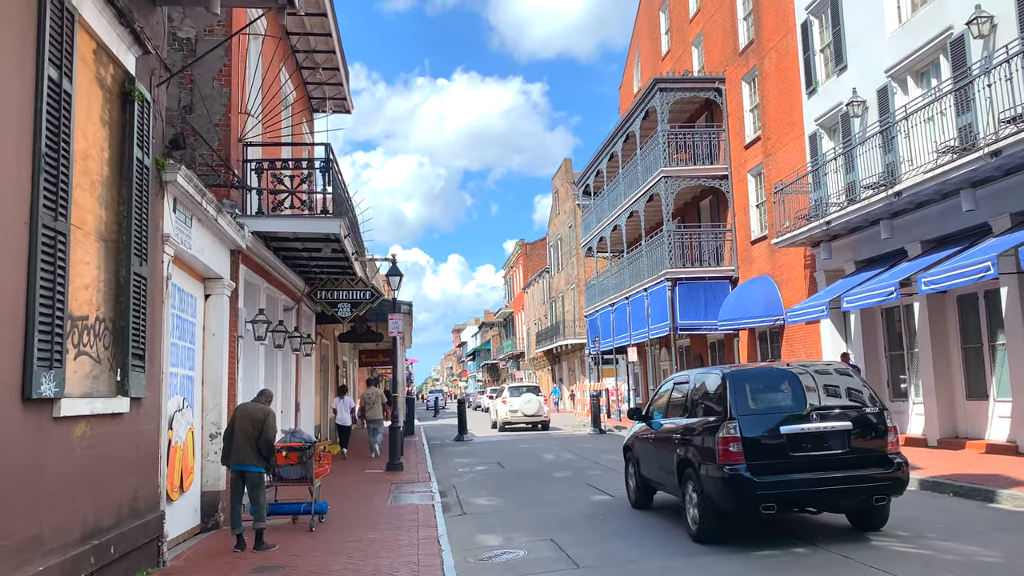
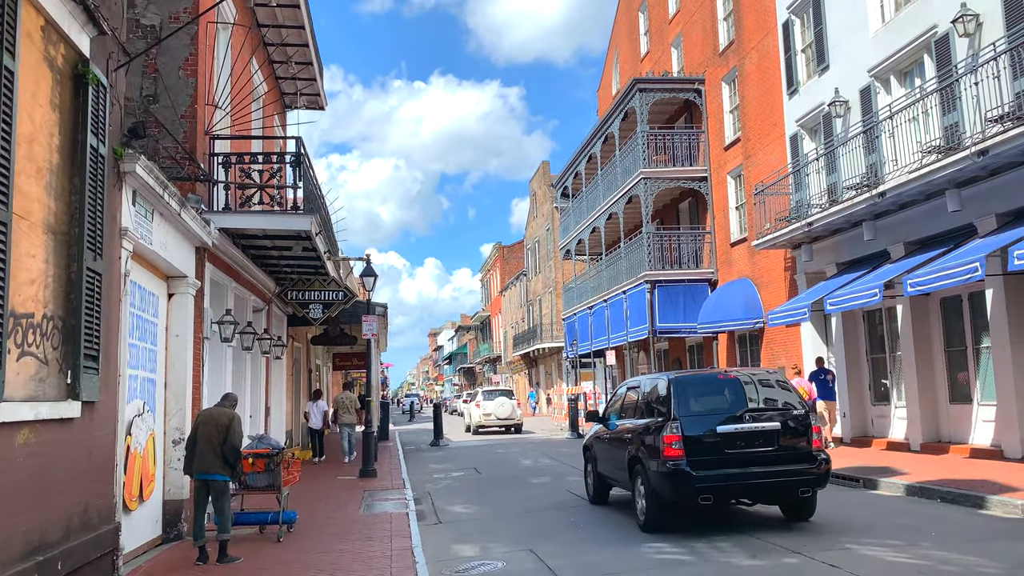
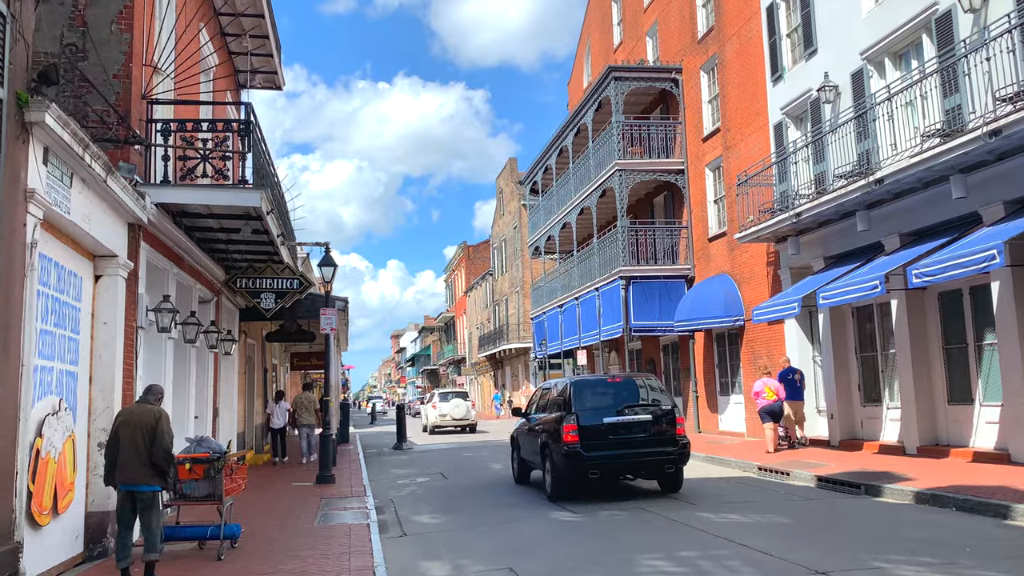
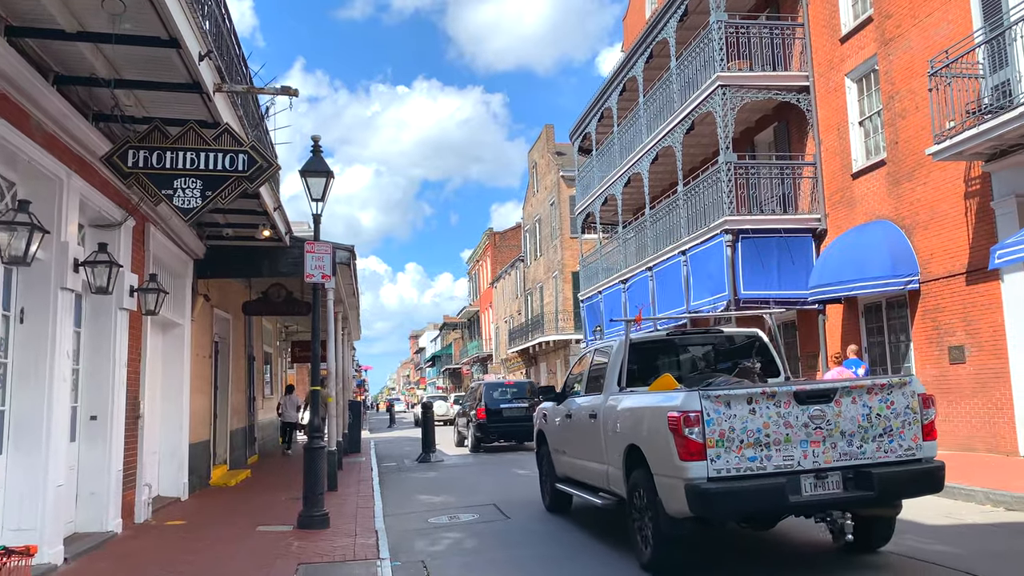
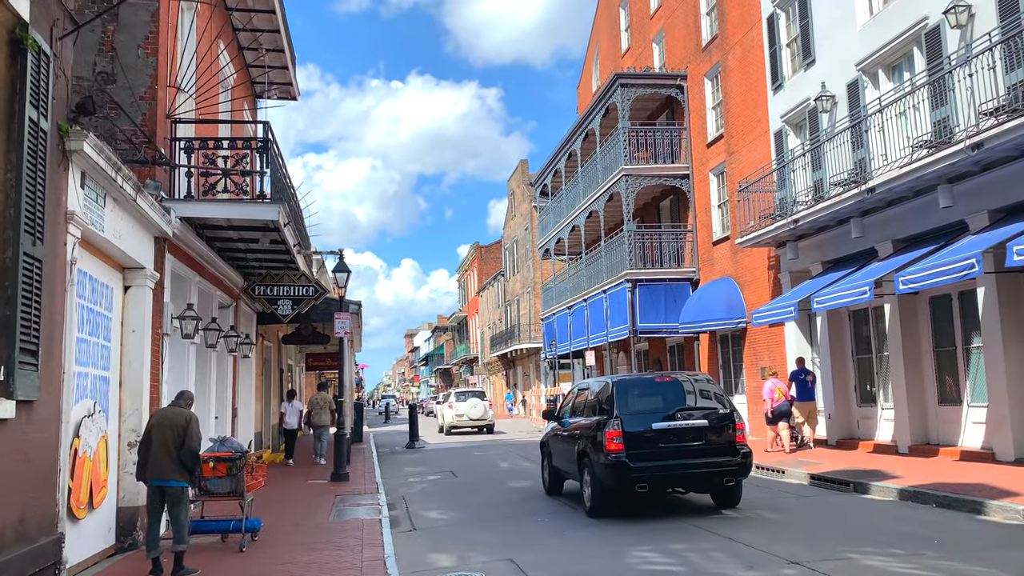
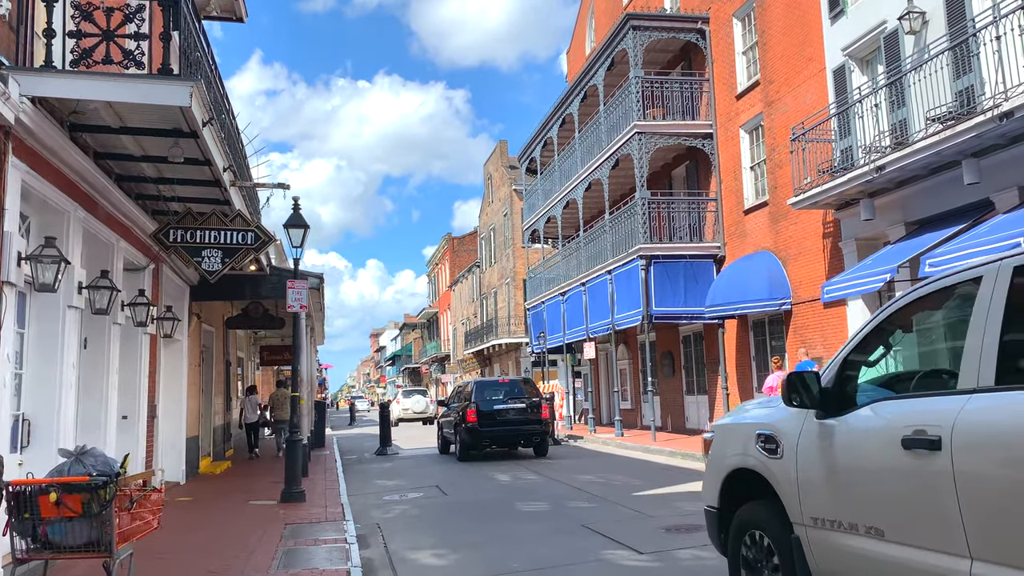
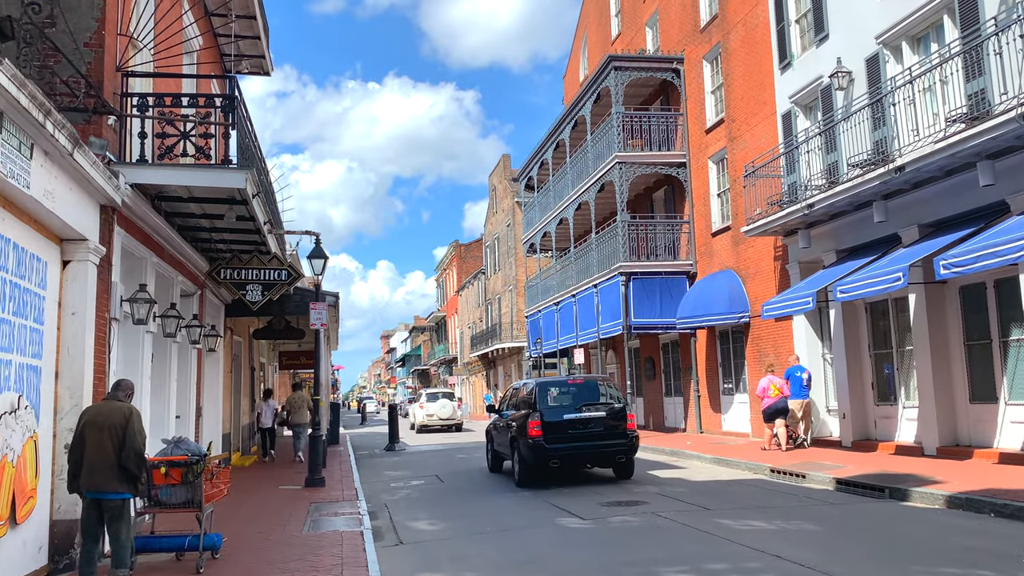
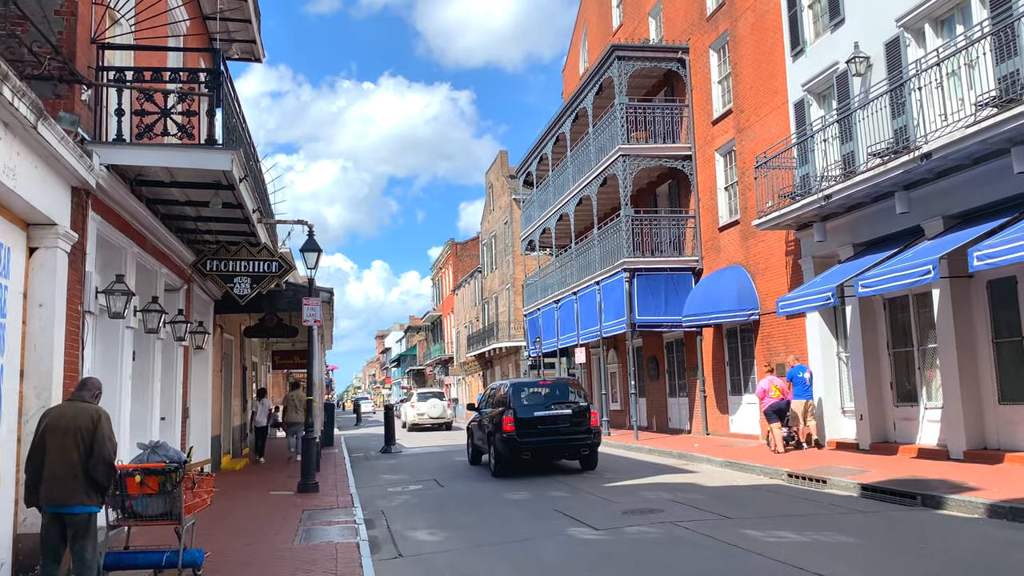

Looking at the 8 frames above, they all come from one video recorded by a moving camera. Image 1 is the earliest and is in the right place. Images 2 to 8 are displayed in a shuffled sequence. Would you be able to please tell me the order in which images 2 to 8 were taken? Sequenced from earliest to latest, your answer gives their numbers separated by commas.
2, 5, 3, 7, 8, 6, 4
